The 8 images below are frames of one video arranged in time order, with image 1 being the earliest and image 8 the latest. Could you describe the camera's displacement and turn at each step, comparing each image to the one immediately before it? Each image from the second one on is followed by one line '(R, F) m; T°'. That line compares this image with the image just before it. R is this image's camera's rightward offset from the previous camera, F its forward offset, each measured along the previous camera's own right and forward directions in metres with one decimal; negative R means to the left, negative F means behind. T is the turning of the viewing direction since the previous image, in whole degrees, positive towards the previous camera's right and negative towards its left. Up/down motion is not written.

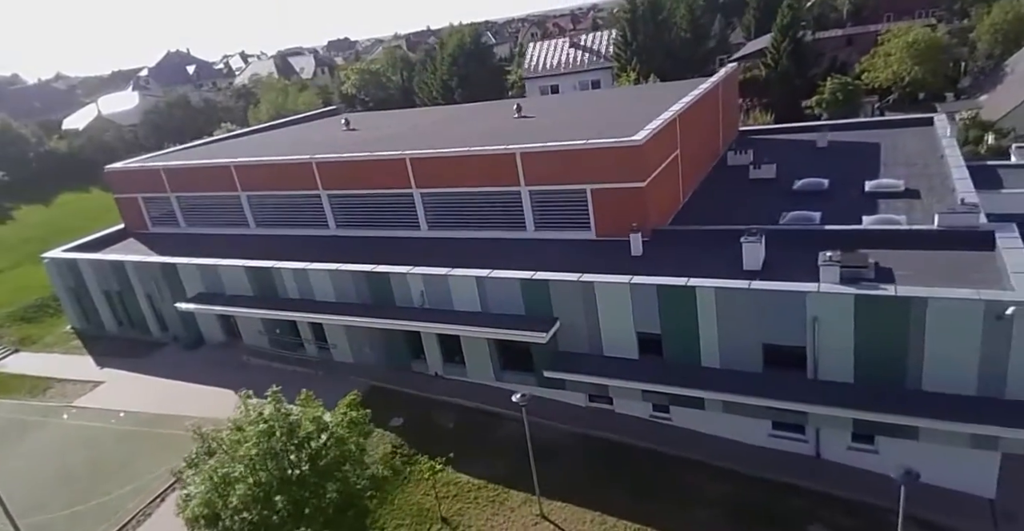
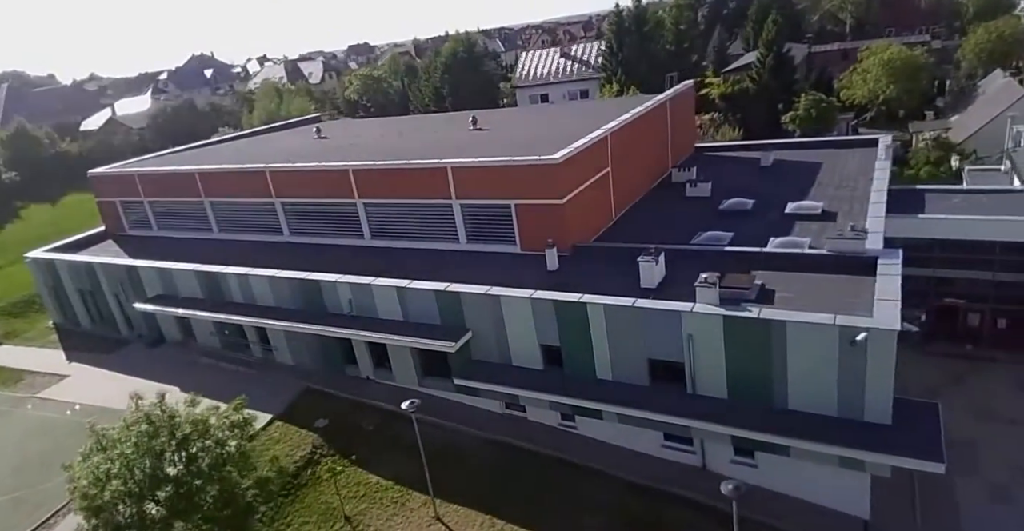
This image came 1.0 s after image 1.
(+3.5, -0.8) m; -2°
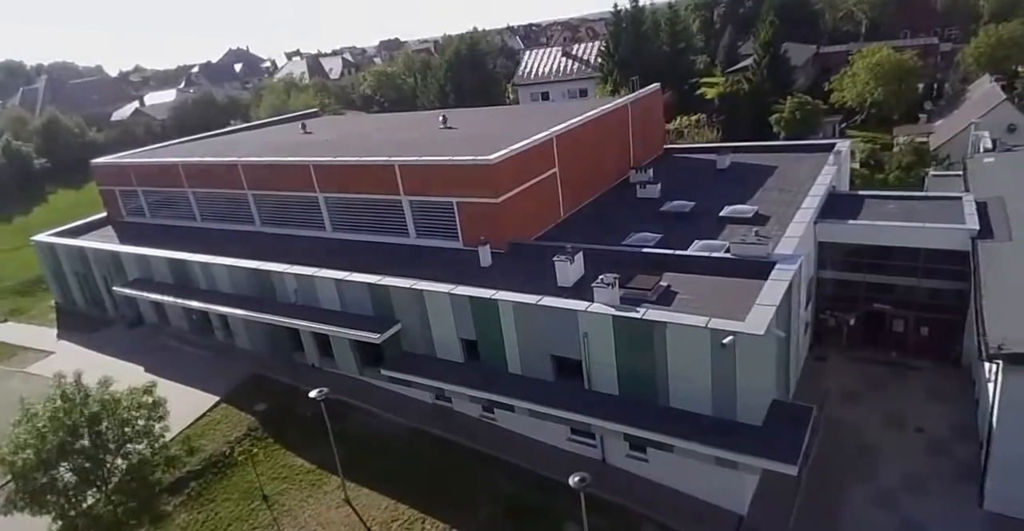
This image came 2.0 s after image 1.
(+3.6, -0.7) m; -3°
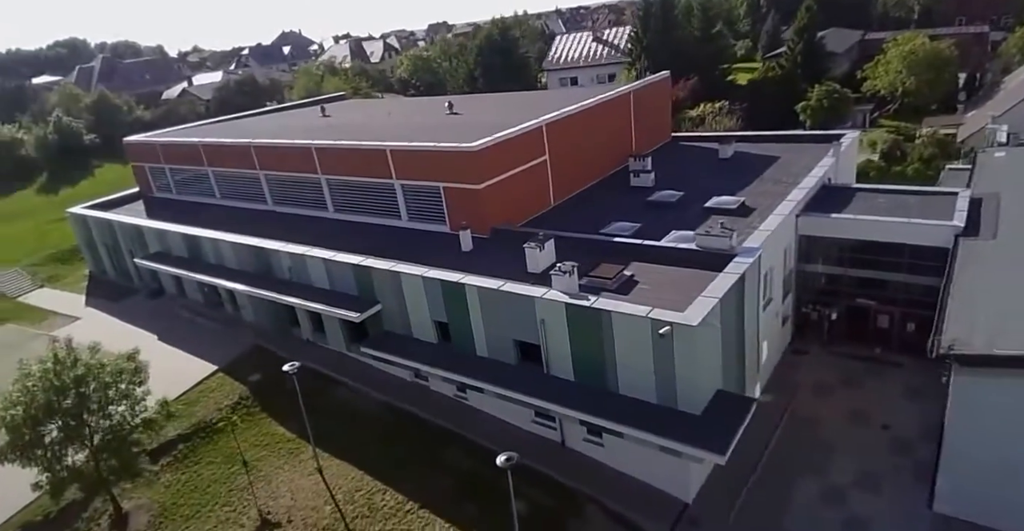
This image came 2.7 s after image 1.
(+2.5, -0.4) m; -4°
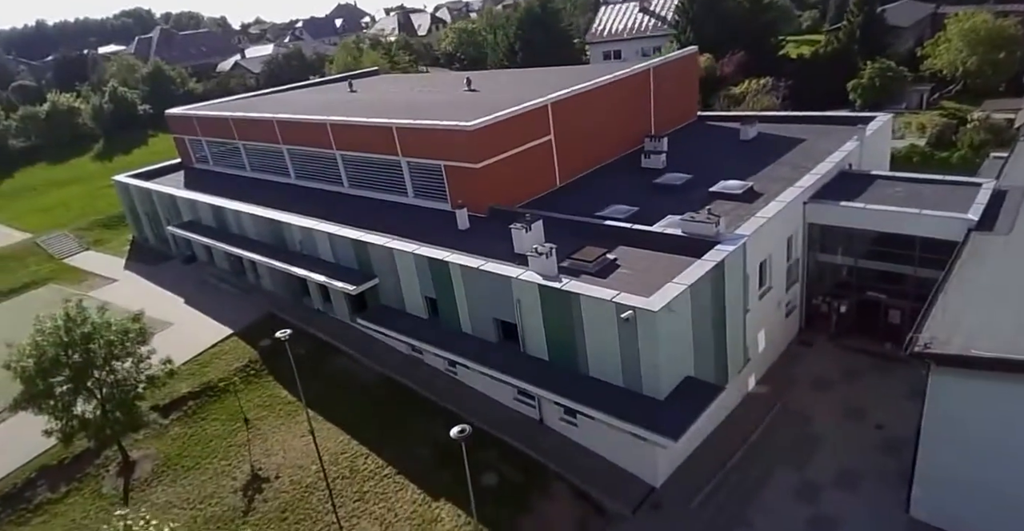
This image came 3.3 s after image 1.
(+2.1, -0.1) m; -5°
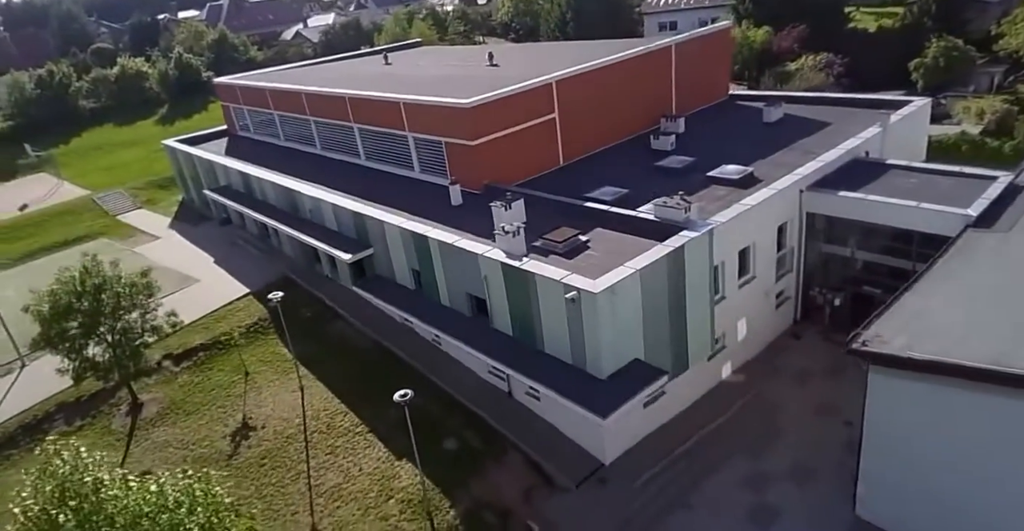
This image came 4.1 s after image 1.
(+2.8, -0.3) m; -6°
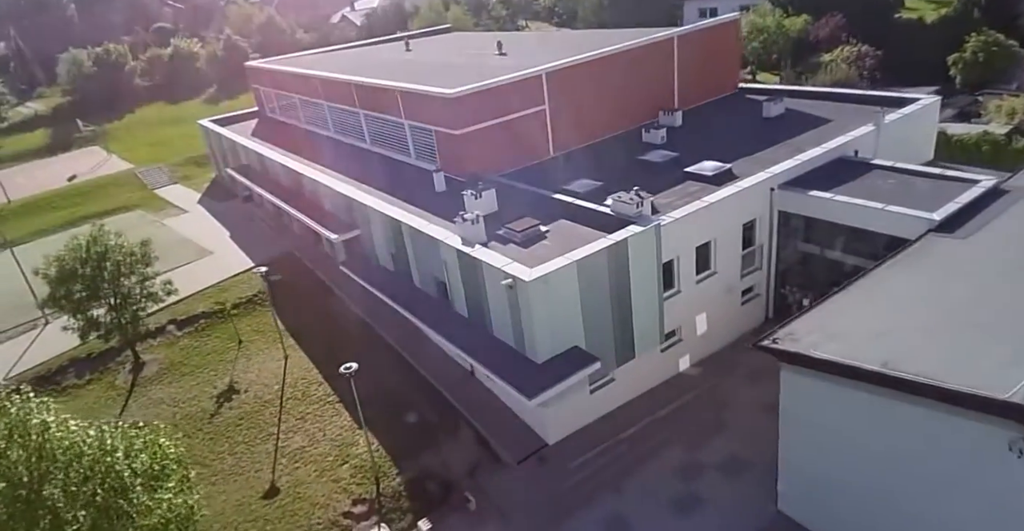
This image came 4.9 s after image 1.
(+2.8, -0.7) m; -5°
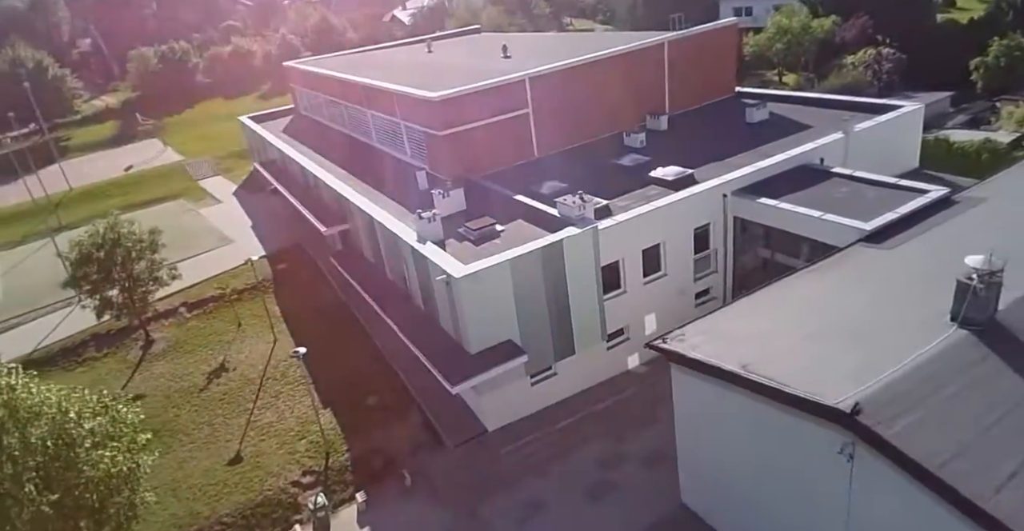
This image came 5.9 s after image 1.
(+3.5, -1.0) m; -6°
